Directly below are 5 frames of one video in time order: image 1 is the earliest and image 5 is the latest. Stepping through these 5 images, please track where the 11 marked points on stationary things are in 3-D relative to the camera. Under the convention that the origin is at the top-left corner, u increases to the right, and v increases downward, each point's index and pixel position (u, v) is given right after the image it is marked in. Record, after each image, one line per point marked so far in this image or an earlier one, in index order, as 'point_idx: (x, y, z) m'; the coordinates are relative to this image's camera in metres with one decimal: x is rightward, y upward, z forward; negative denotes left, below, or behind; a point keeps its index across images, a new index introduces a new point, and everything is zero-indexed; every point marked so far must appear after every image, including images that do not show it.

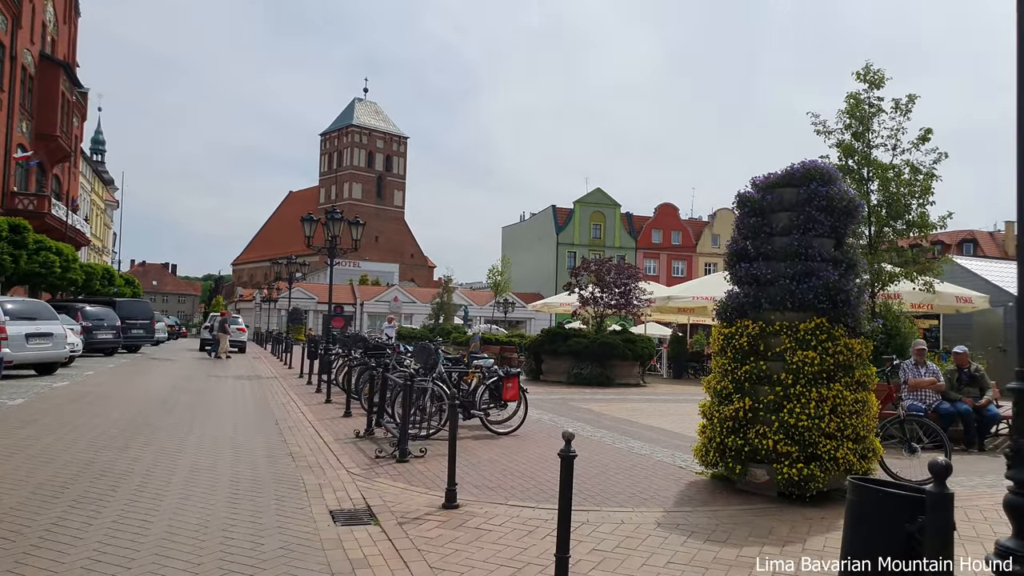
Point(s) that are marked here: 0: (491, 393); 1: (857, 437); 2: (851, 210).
0: (-0.3, -1.4, +10.4) m
1: (+3.1, -1.3, +6.8) m
2: (+3.1, +0.7, +7.0) m
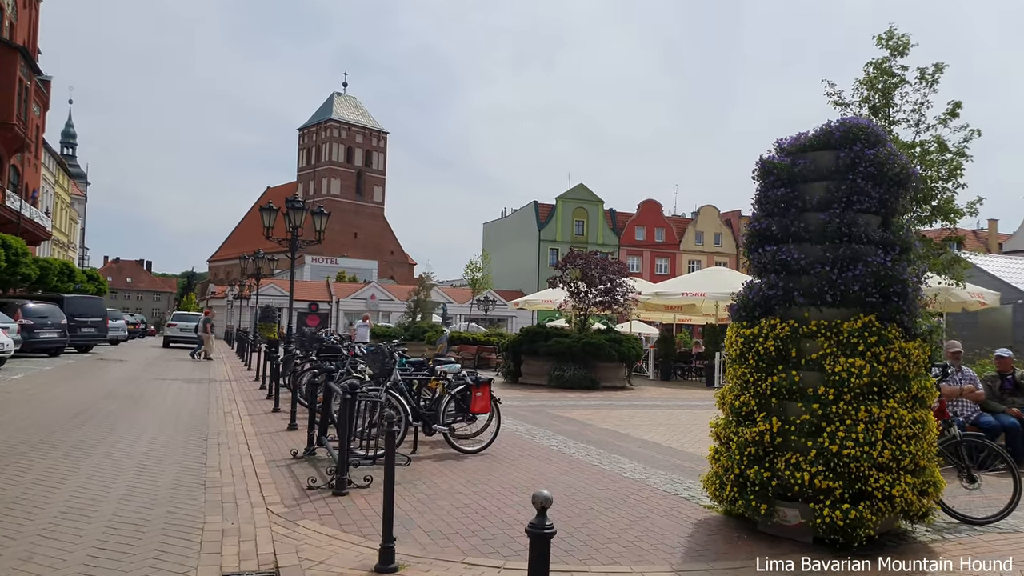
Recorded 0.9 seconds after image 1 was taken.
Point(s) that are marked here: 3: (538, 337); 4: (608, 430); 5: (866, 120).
0: (-0.6, -1.4, +8.9) m
1: (+2.8, -1.2, +5.3) m
2: (+2.9, +0.8, +5.6) m
3: (+0.7, -1.2, +19.3) m
4: (+1.4, -2.1, +11.2) m
5: (+2.6, +1.2, +5.6) m
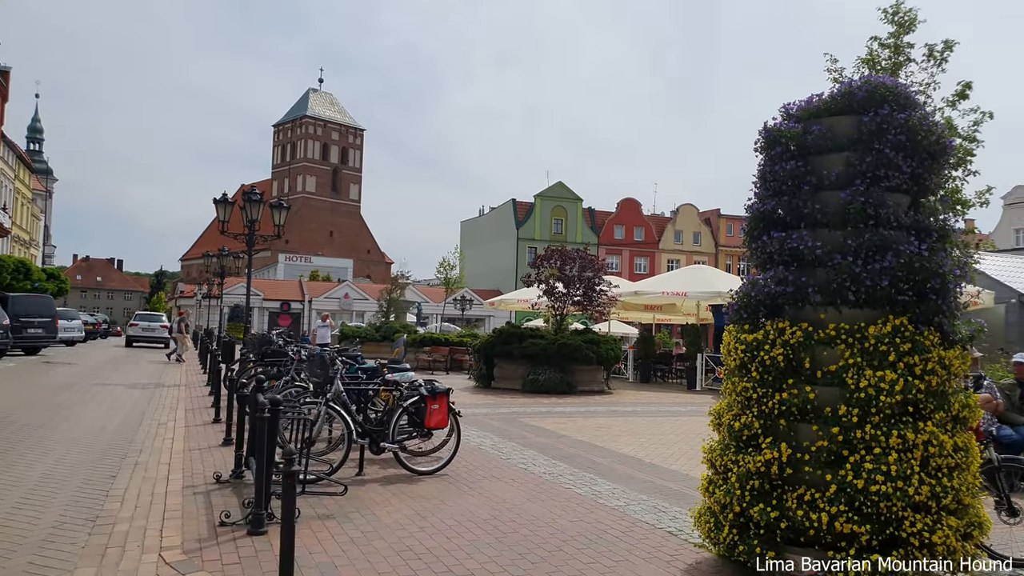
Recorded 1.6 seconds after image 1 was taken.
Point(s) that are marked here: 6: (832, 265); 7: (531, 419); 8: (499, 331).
0: (-1.0, -1.3, +7.8) m
1: (+2.5, -1.2, +4.3) m
2: (+2.6, +0.8, +4.5) m
3: (0.0, -1.2, +18.2) m
4: (+0.9, -2.1, +10.1) m
5: (+2.3, +1.3, +4.6) m
6: (+1.9, +0.1, +4.4) m
7: (+0.3, -2.1, +12.4) m
8: (-0.3, -1.0, +18.4) m
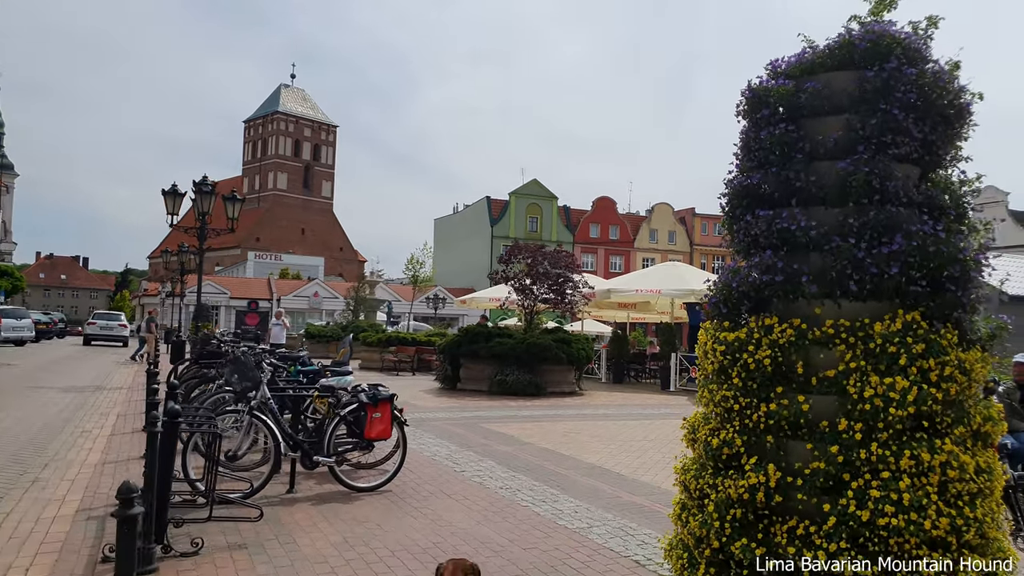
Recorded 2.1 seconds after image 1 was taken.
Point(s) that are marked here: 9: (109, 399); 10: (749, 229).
0: (-1.5, -1.3, +6.9) m
1: (+2.2, -1.2, +3.5) m
2: (+2.2, +0.9, +3.8) m
3: (-0.8, -1.1, +17.4) m
4: (+0.4, -2.0, +9.3) m
5: (+2.0, +1.3, +3.8) m
6: (+1.5, +0.2, +3.7) m
7: (-0.3, -2.1, +11.6) m
8: (-1.1, -1.0, +17.5) m
9: (-7.3, -2.0, +13.9) m
10: (+1.2, +0.3, +4.0) m
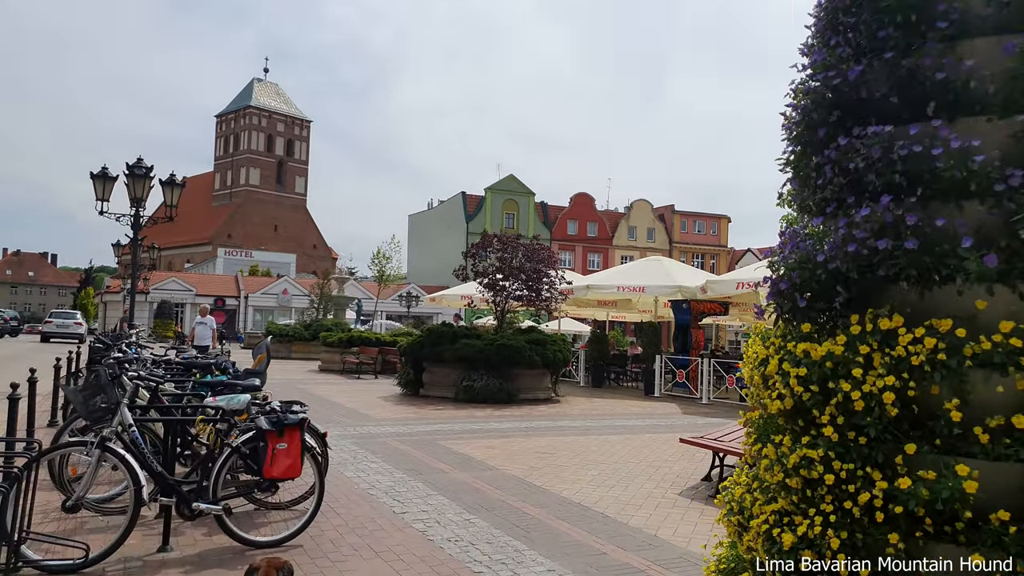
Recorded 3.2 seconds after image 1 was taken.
0: (-1.8, -1.2, +5.1) m
1: (+1.9, -1.1, +1.9) m
2: (+2.0, +0.9, +2.1) m
3: (-1.4, -1.0, +15.6) m
4: (0.0, -1.9, +7.6) m
5: (+1.7, +1.4, +2.2) m
6: (+1.3, +0.3, +2.0) m
7: (-0.7, -2.0, +9.9) m
8: (-1.7, -0.9, +15.8) m
9: (-7.8, -1.9, +11.9) m
10: (+1.0, +0.4, +2.3) m
